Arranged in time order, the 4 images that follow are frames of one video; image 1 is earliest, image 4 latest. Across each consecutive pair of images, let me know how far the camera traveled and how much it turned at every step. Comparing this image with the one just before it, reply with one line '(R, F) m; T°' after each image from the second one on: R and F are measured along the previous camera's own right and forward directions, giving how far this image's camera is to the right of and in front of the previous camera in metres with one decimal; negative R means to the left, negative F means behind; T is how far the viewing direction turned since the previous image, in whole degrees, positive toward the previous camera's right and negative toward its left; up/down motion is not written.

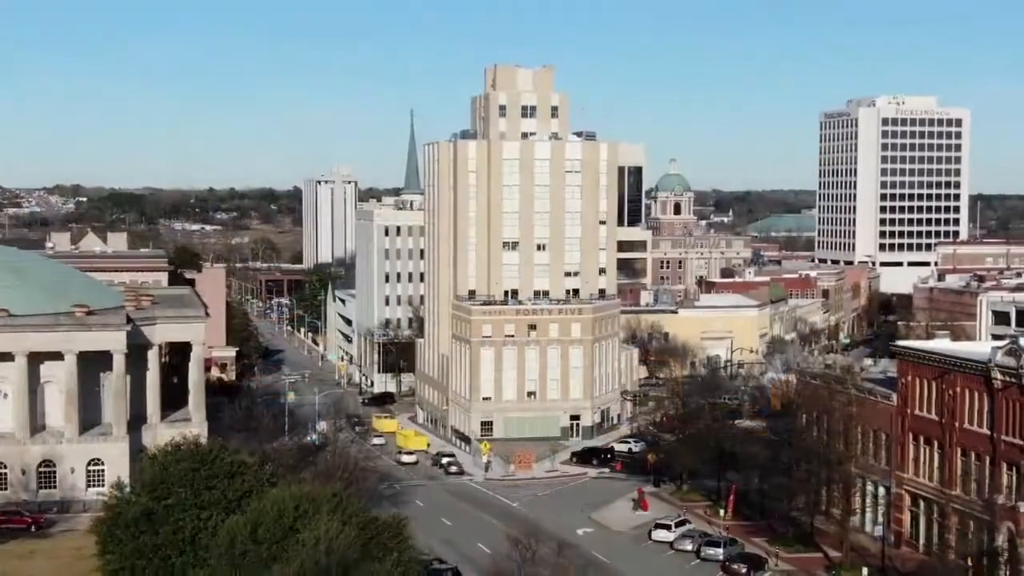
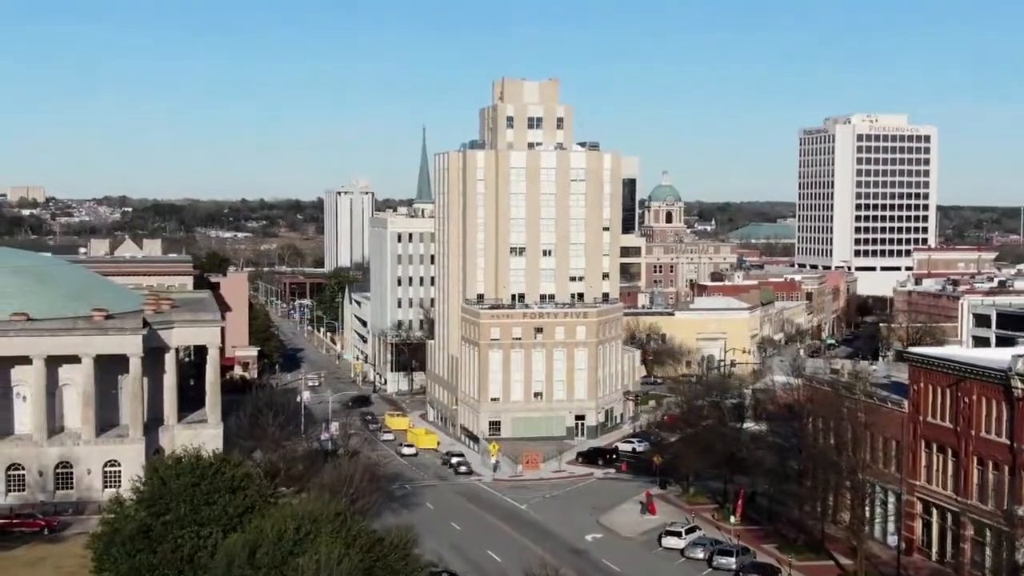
(-0.1, -0.3) m; 0°
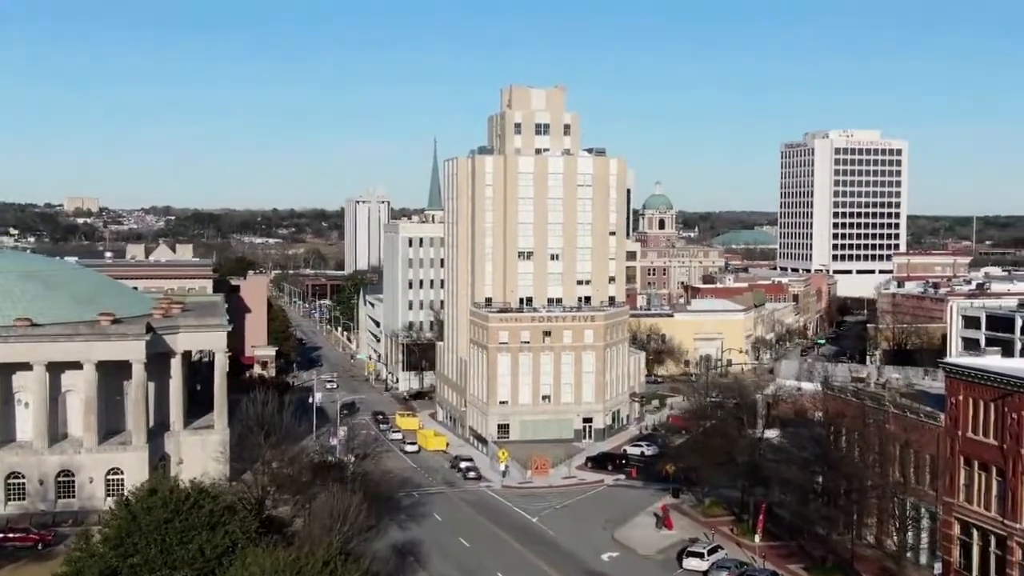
(0.0, +0.4) m; 0°
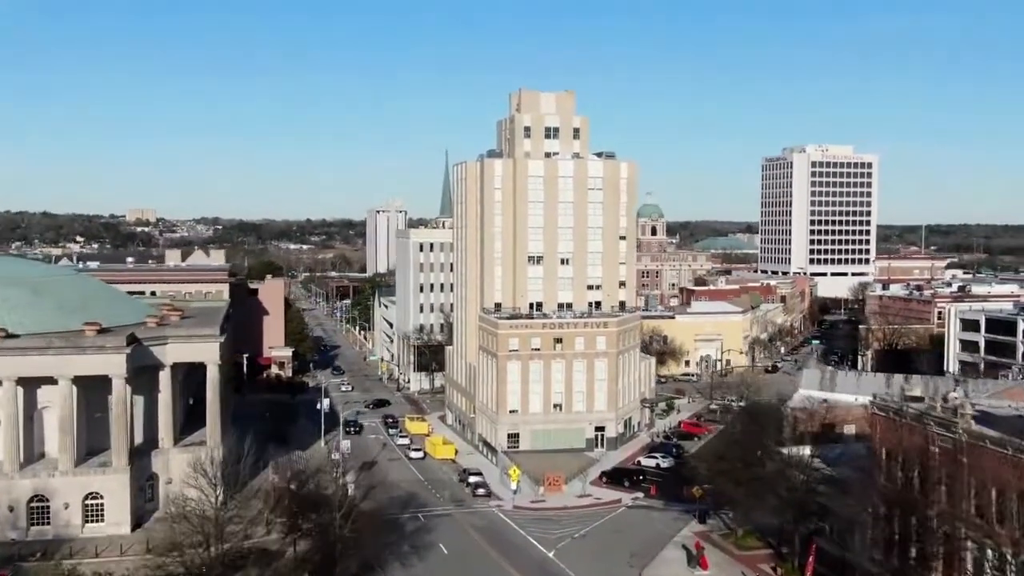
(0.0, +1.5) m; 0°
